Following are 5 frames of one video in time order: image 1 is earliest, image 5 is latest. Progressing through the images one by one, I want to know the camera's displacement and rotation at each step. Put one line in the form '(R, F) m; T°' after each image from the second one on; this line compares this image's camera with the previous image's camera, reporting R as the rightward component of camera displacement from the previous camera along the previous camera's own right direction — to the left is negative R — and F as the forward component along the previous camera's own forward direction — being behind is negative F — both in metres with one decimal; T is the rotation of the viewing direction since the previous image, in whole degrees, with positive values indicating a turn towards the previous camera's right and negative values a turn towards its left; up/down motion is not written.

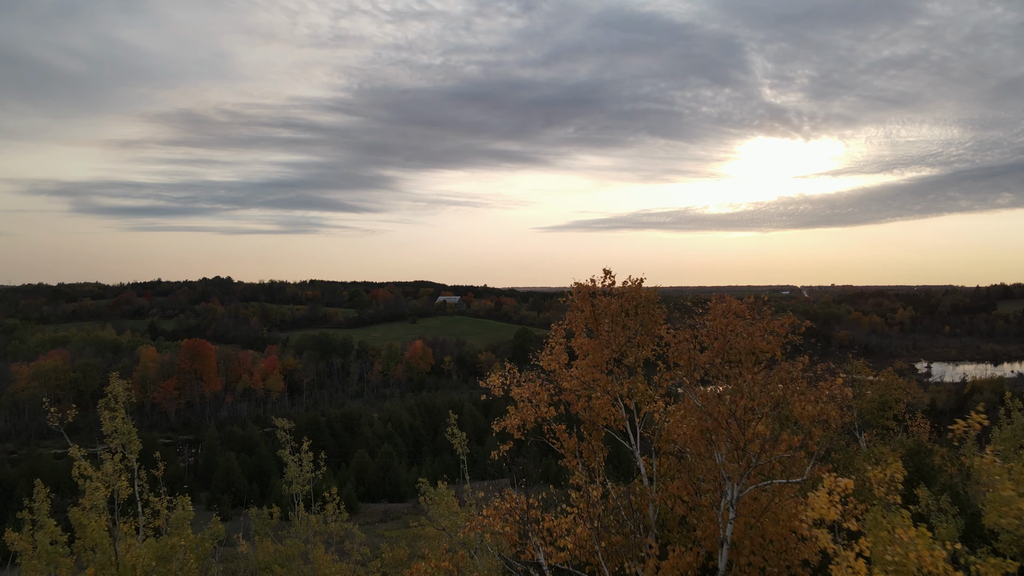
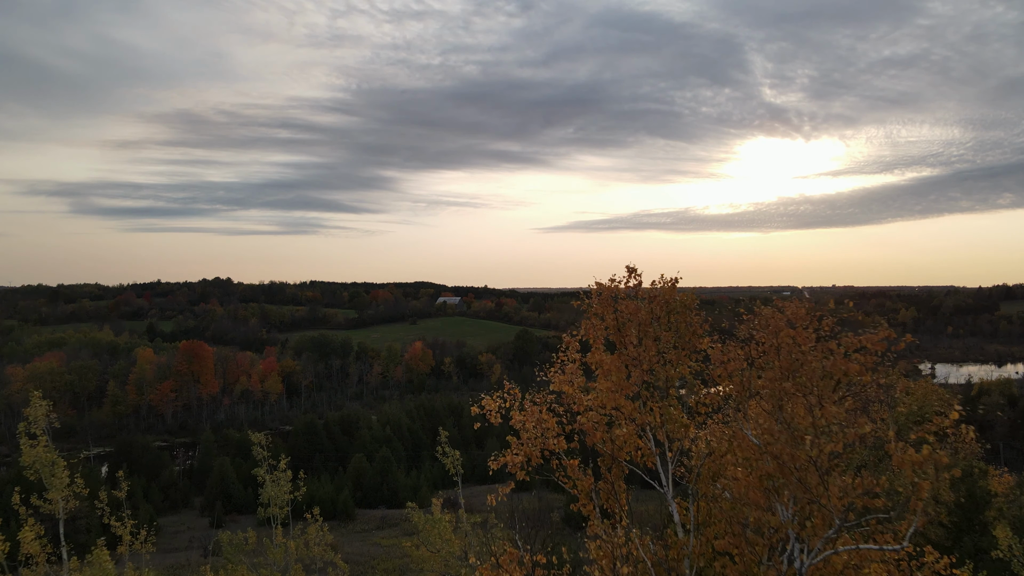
(-0.1, +1.4) m; 0°
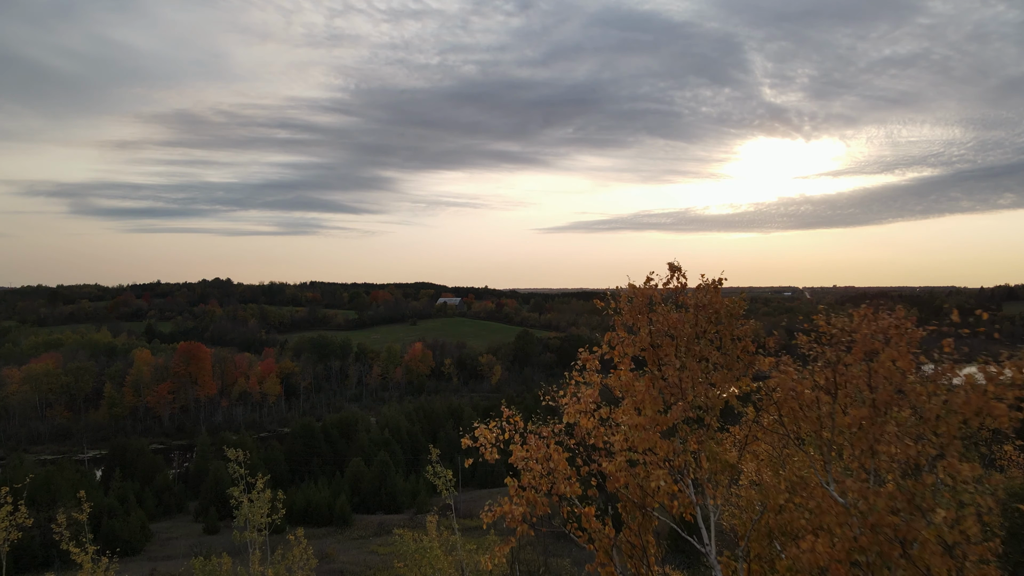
(-0.1, +1.2) m; 0°
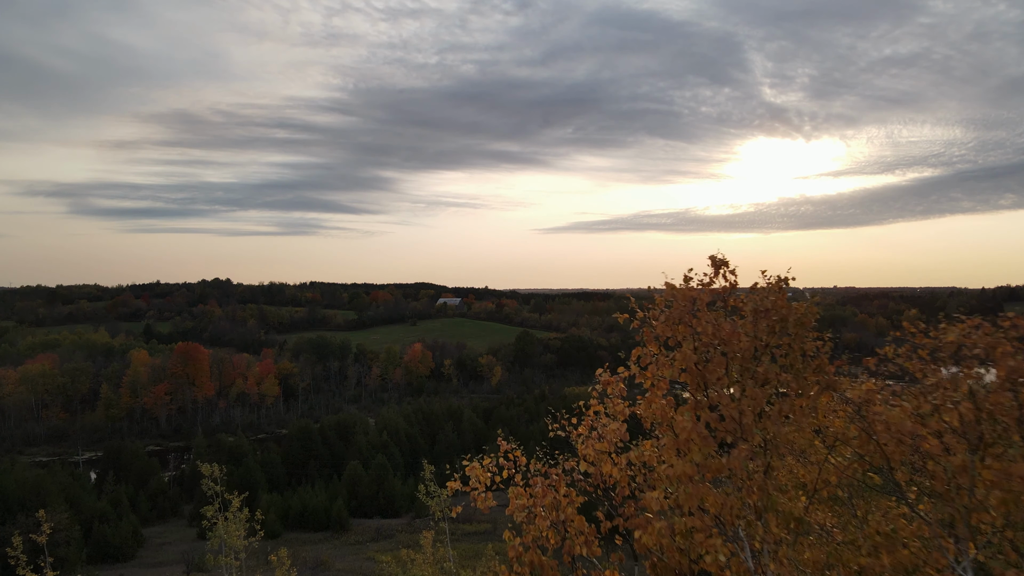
(0.0, +1.1) m; 0°
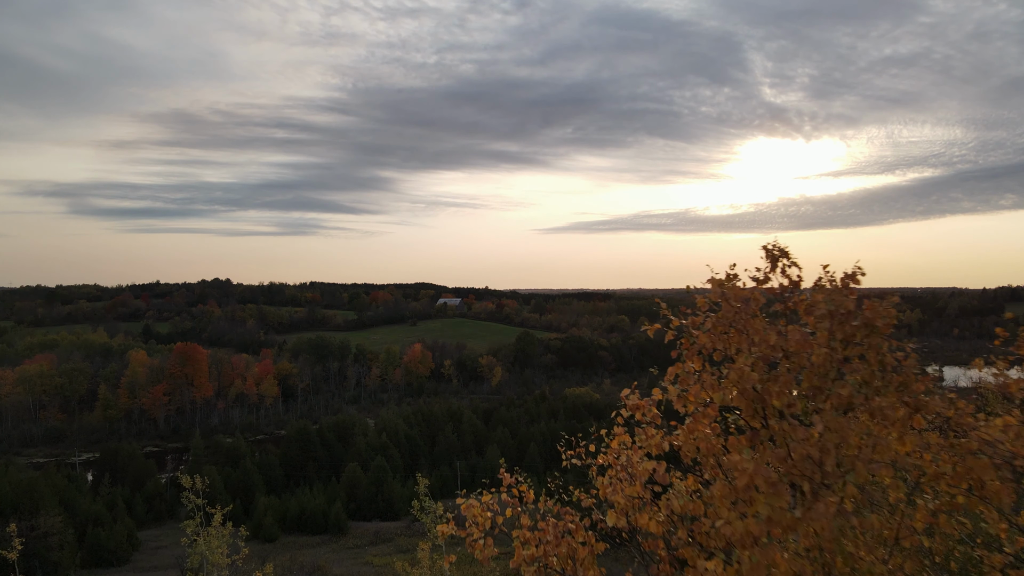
(-0.1, +0.7) m; 0°
